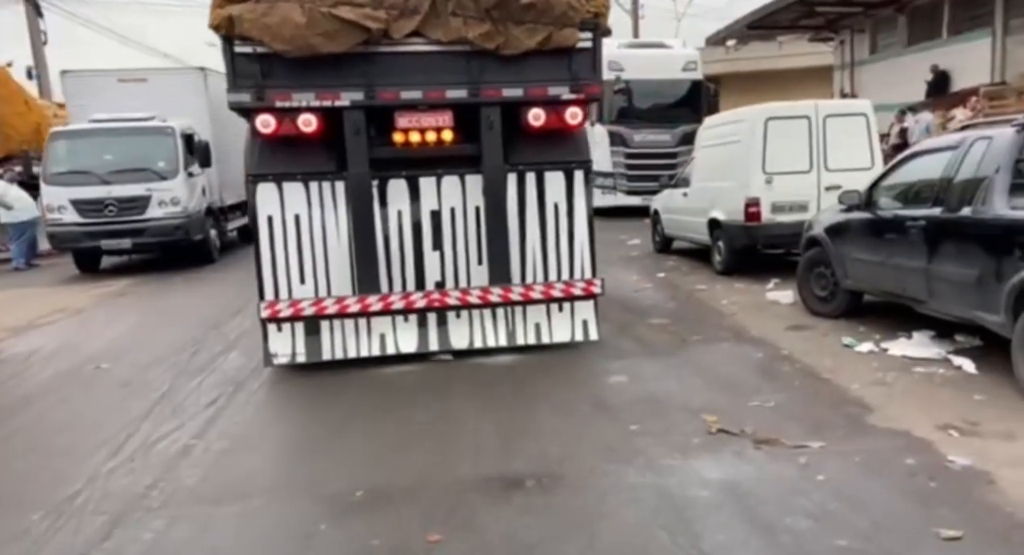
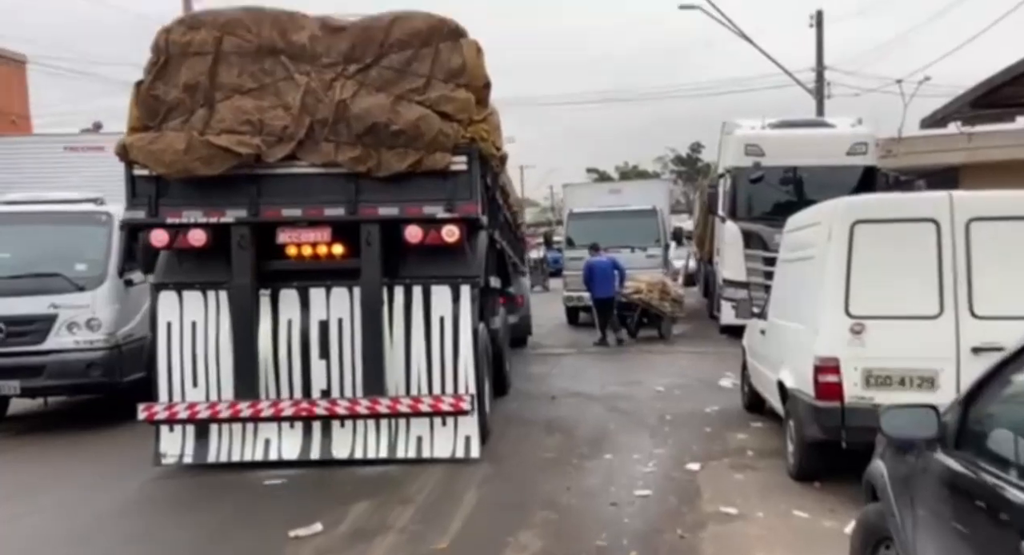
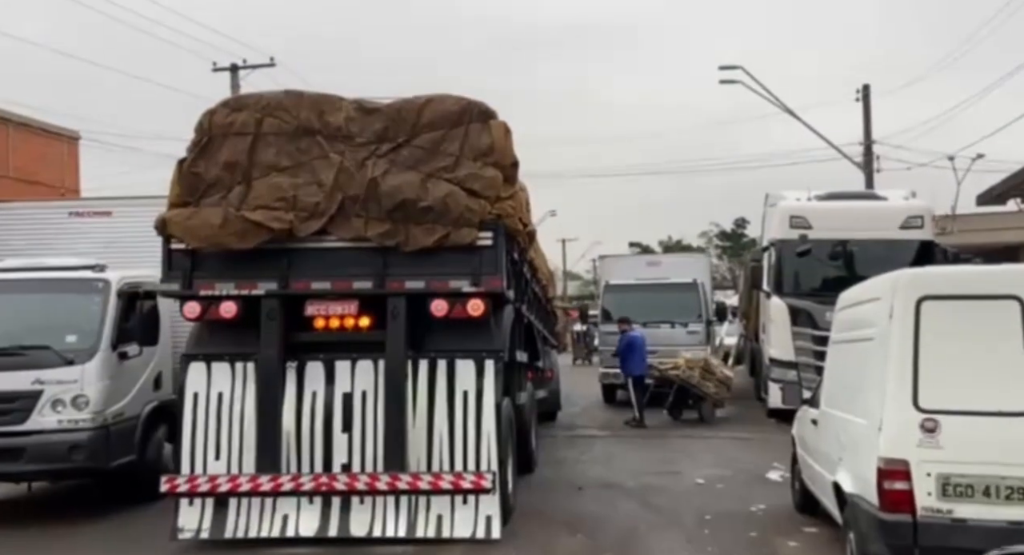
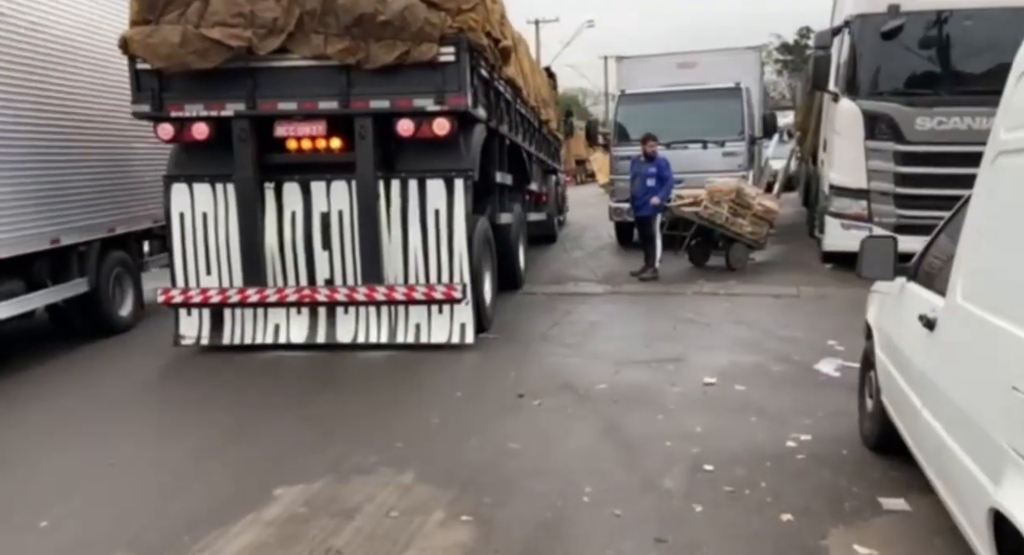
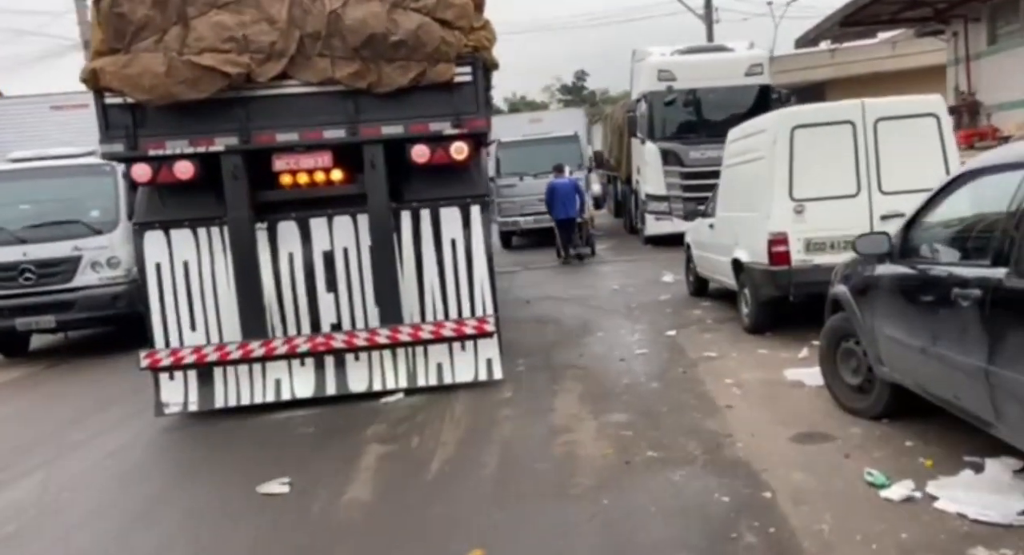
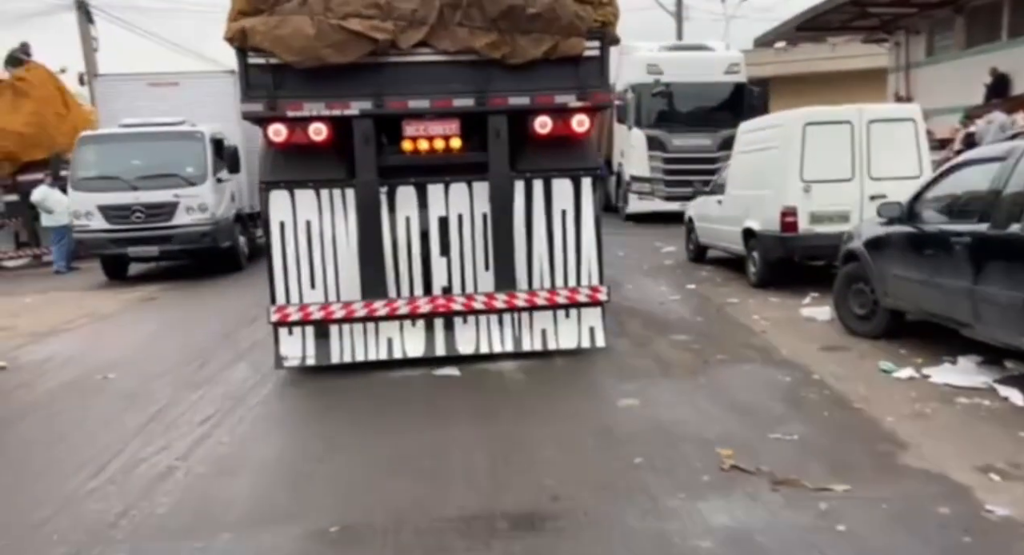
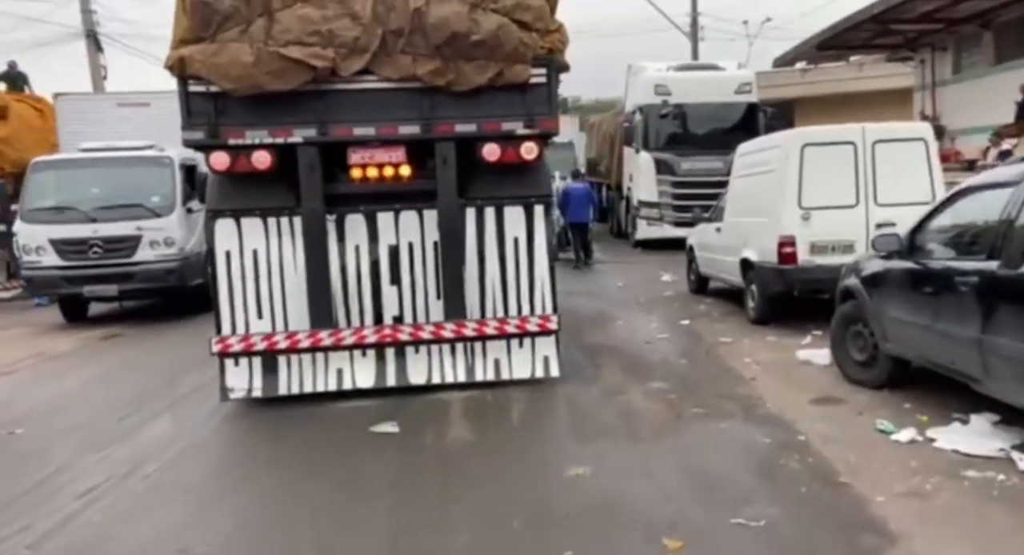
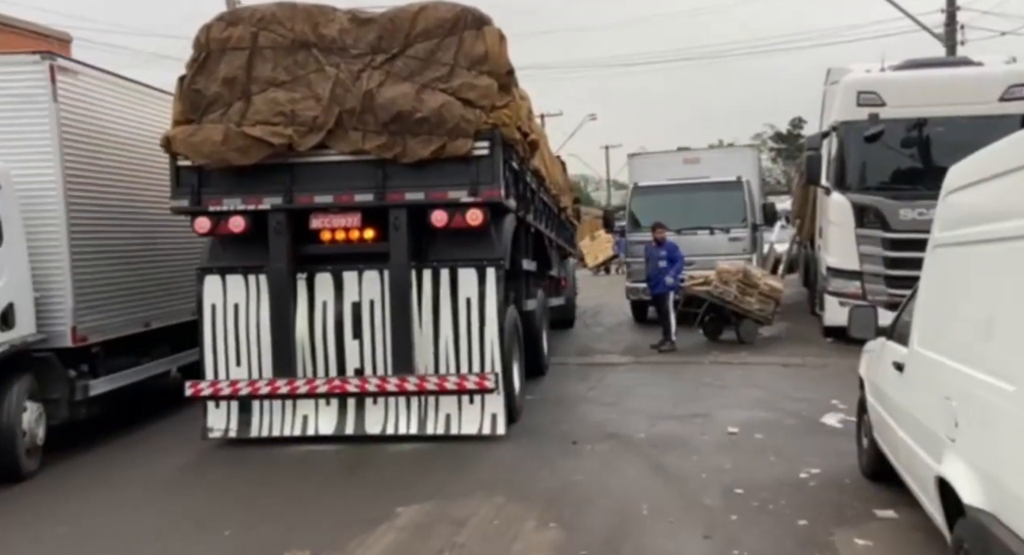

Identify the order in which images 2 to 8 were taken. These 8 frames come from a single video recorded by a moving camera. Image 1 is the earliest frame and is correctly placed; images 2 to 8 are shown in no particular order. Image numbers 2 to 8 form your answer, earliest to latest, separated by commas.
6, 7, 5, 2, 3, 8, 4
